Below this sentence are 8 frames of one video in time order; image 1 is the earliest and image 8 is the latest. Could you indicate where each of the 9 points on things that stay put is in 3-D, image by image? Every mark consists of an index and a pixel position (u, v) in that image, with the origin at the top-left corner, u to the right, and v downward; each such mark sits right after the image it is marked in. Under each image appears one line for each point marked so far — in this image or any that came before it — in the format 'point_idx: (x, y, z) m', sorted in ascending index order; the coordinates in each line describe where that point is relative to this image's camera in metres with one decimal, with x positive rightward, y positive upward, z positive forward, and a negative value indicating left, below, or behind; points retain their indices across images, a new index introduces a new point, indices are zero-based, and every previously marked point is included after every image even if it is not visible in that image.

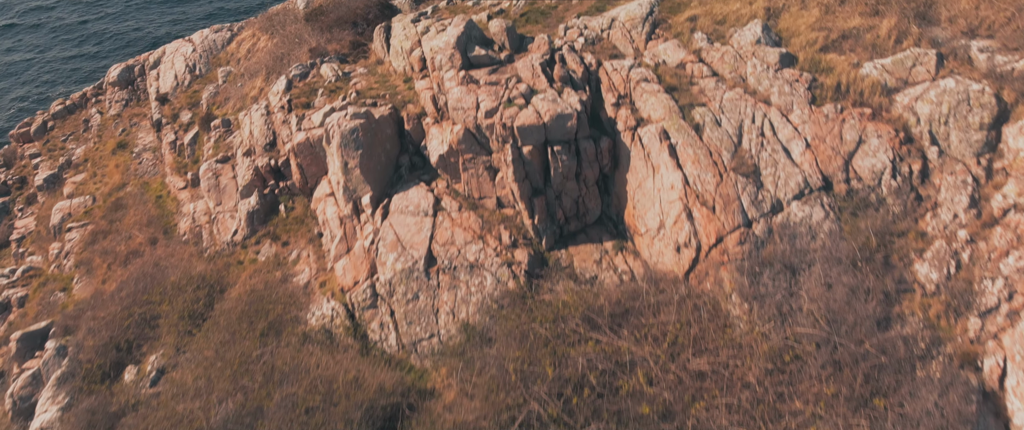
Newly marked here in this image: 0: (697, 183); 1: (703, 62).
0: (+4.2, +0.7, +18.1) m
1: (+4.7, +3.8, +19.8) m
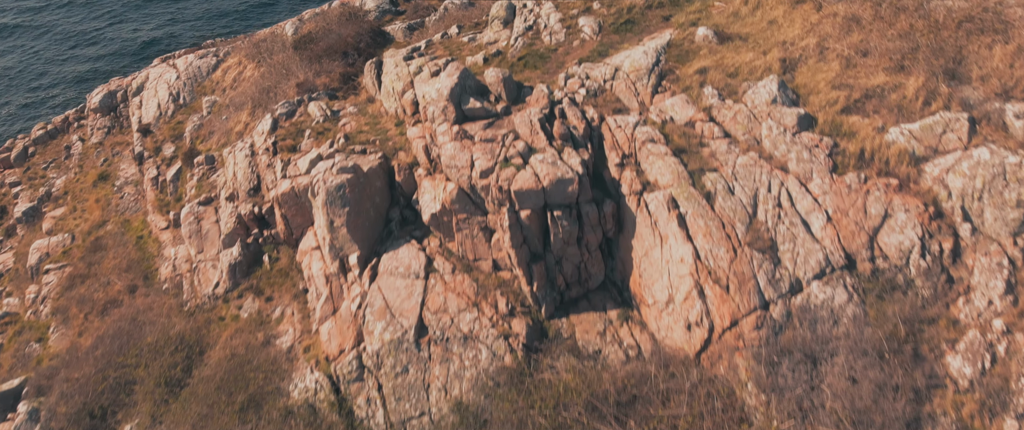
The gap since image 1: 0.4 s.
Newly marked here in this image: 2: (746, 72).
0: (+4.1, -0.9, +16.8) m
1: (+4.7, +2.2, +18.4) m
2: (+5.6, +3.4, +19.2) m
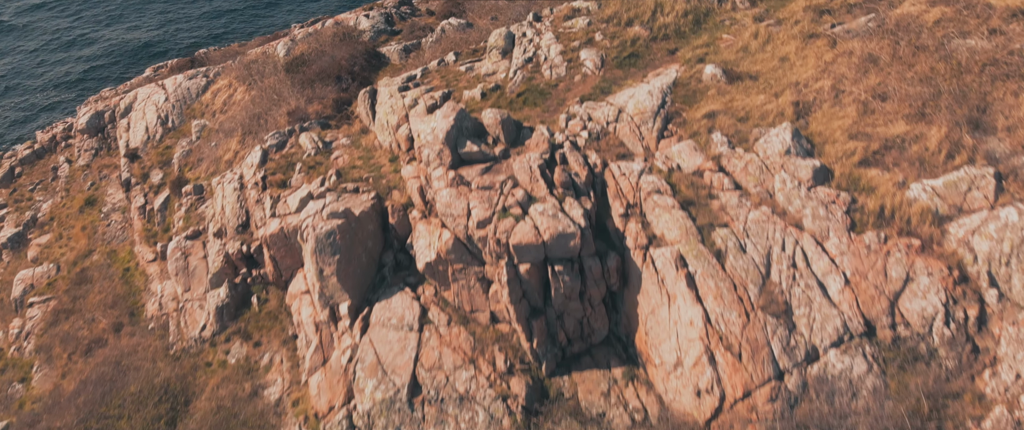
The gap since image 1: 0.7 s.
0: (+4.1, -2.1, +15.8) m
1: (+4.6, +1.0, +17.4) m
2: (+5.6, +2.2, +18.2) m
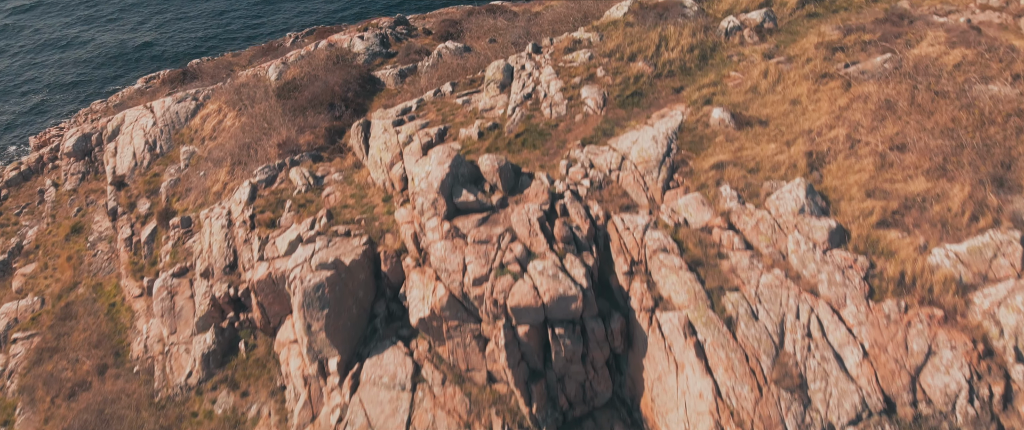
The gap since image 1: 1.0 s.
0: (+4.1, -3.4, +14.9) m
1: (+4.6, -0.3, +16.5) m
2: (+5.5, +1.0, +17.3) m
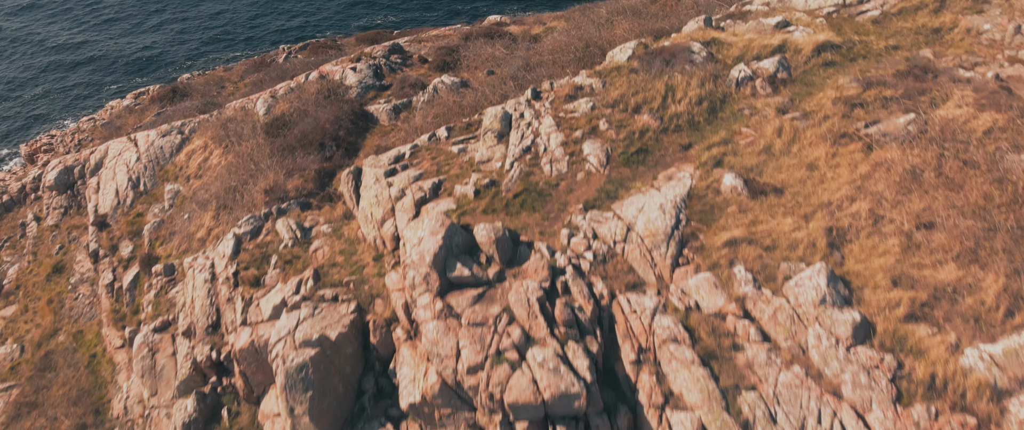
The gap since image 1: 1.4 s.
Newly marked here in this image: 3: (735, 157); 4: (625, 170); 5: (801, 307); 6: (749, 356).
0: (+4.0, -5.1, +13.8) m
1: (+4.5, -1.9, +15.3) m
2: (+5.5, -0.6, +16.1) m
3: (+5.2, +1.4, +18.8) m
4: (+2.8, +1.1, +19.6) m
5: (+5.4, -1.7, +15.0) m
6: (+4.4, -2.6, +14.9) m
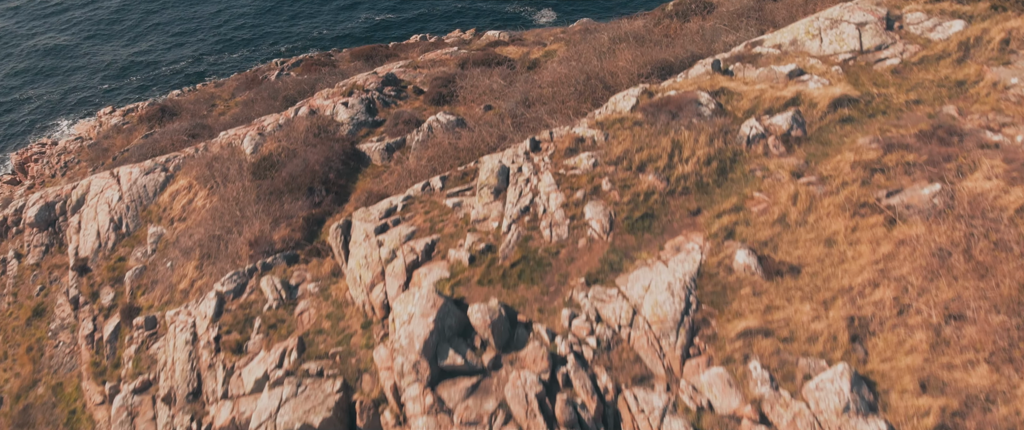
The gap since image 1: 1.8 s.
0: (+3.9, -6.8, +12.7) m
1: (+4.5, -3.6, +14.1) m
2: (+5.4, -2.3, +14.9) m
3: (+5.2, -0.3, +17.6) m
4: (+2.7, -0.5, +18.4) m
5: (+5.3, -3.4, +13.9) m
6: (+4.3, -4.3, +13.7) m
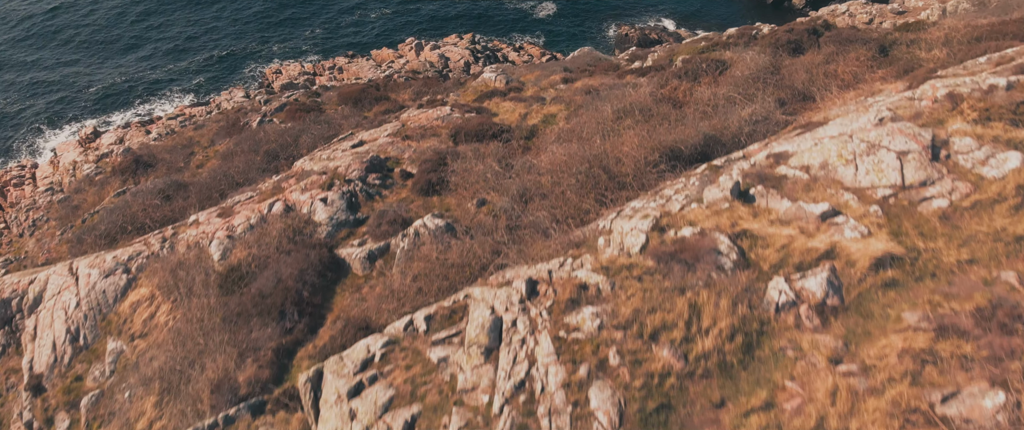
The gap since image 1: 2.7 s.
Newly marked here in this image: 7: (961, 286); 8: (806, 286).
0: (+3.8, -10.8, +10.4) m
1: (+4.3, -7.6, +11.7) m
2: (+5.3, -6.2, +12.5) m
3: (+5.0, -4.1, +15.1) m
4: (+2.5, -4.4, +15.9) m
5: (+5.2, -7.3, +11.5) m
6: (+4.2, -8.3, +11.4) m
7: (+9.4, -1.5, +16.7) m
8: (+6.3, -1.5, +17.3) m
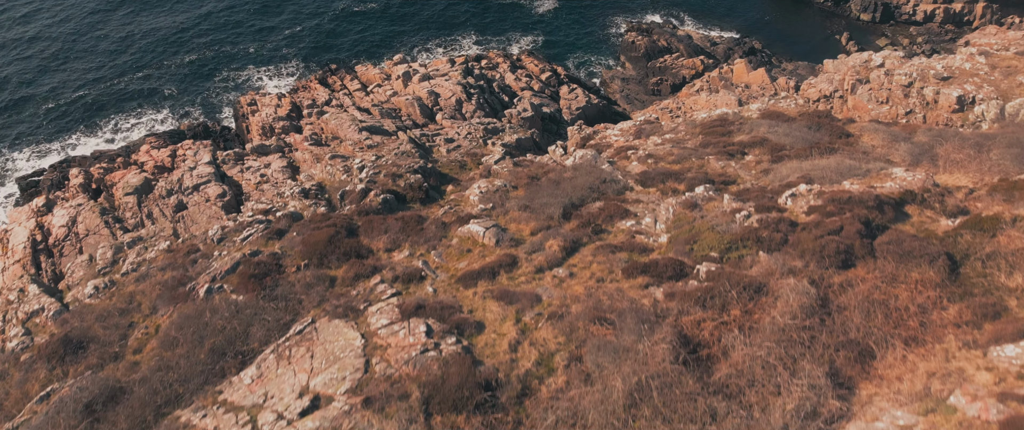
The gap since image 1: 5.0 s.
0: (+3.3, -21.9, +5.6) m
1: (+3.8, -18.6, +6.7) m
2: (+4.8, -17.2, +7.3) m
3: (+4.5, -14.9, +9.8) m
4: (+2.1, -15.1, +10.5) m
5: (+4.7, -18.4, +6.4) m
6: (+3.7, -19.3, +6.3) m
7: (+8.9, -12.2, +11.1) m
8: (+5.9, -12.1, +11.7) m
